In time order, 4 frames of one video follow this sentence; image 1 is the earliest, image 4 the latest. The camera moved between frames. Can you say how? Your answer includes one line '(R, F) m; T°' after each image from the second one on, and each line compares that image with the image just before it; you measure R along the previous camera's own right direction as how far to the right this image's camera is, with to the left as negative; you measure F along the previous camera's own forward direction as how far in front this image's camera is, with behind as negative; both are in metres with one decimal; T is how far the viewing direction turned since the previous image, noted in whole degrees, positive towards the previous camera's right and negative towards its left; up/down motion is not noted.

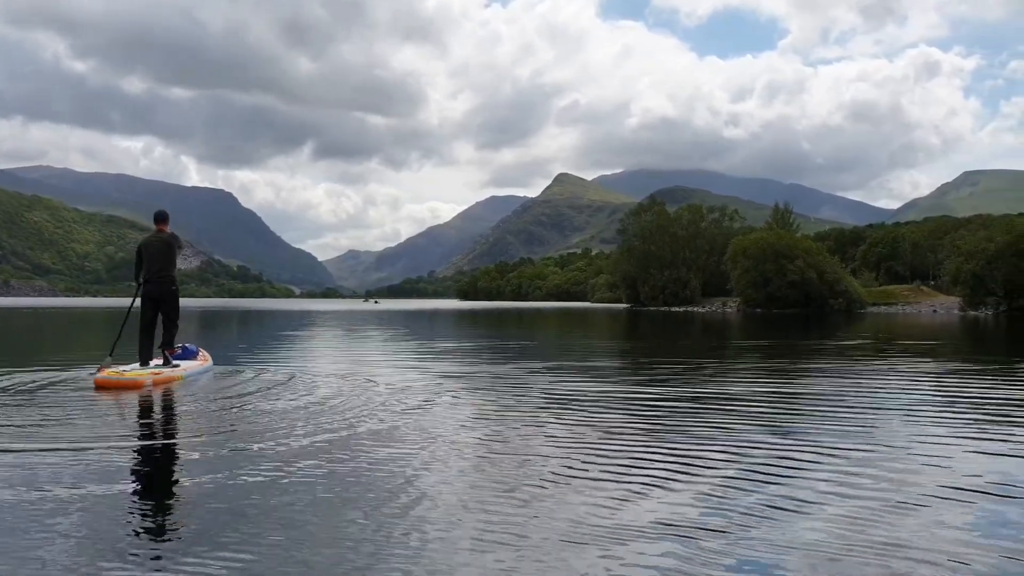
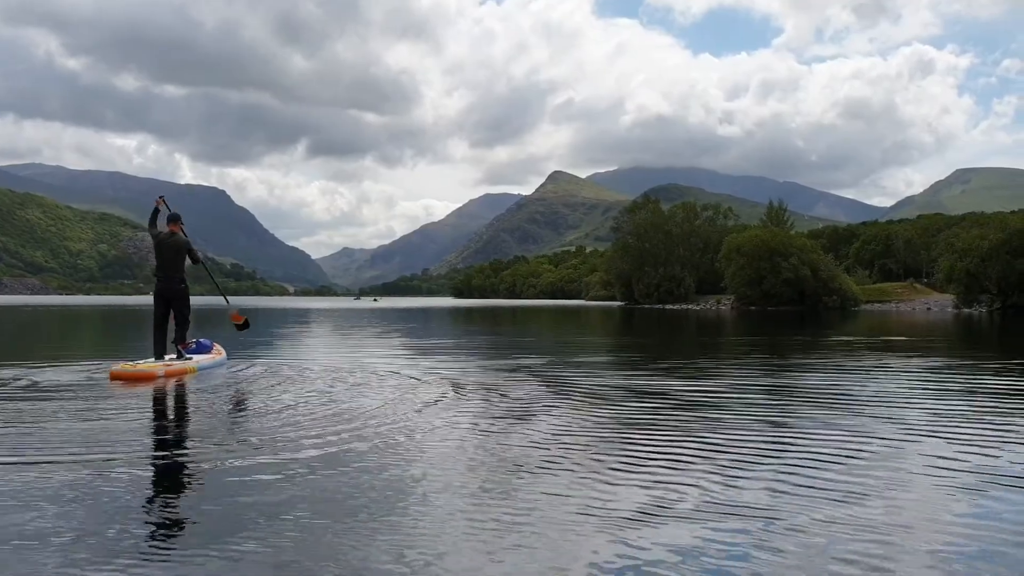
(-0.5, -0.6) m; 0°
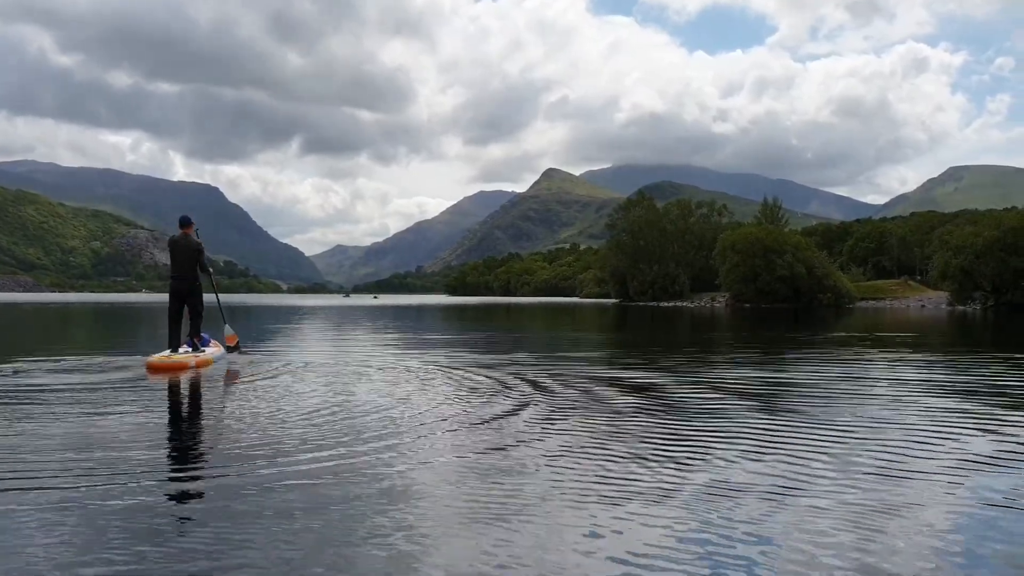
(+1.1, +0.9) m; 0°
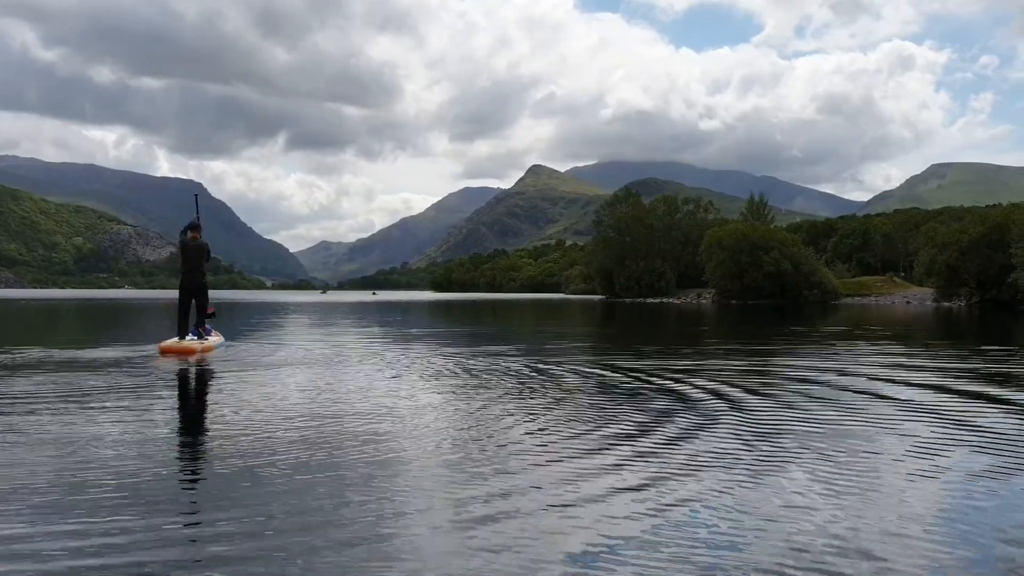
(+0.1, +0.7) m; +1°
